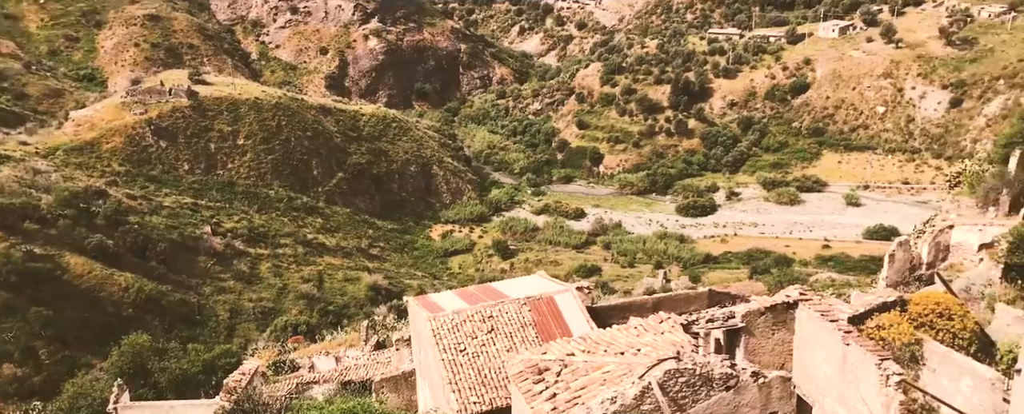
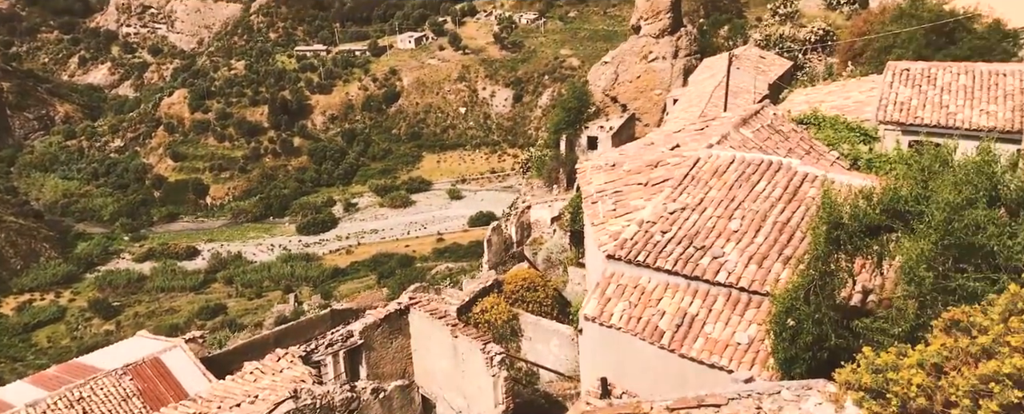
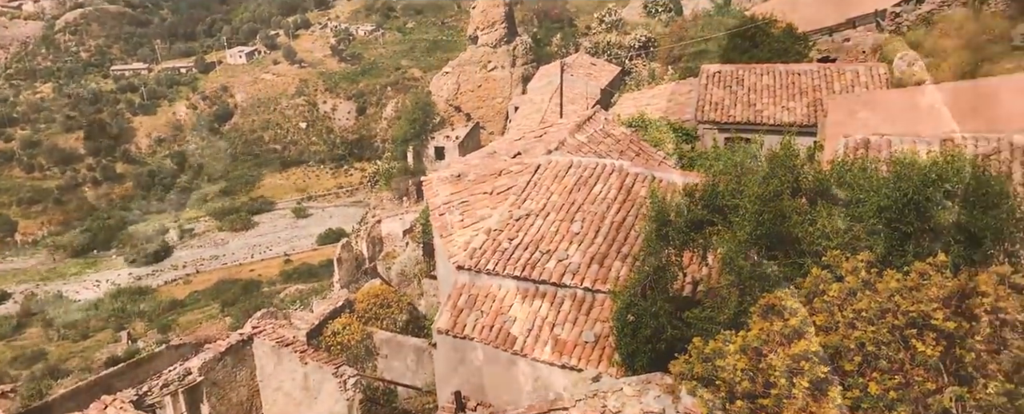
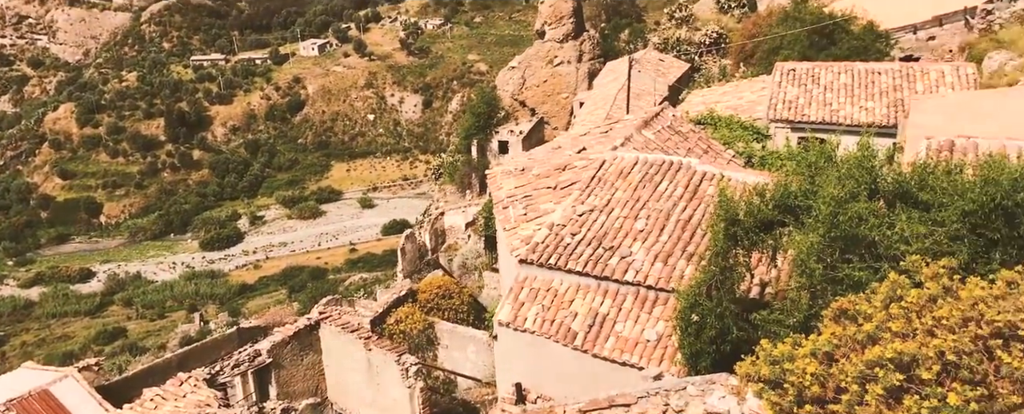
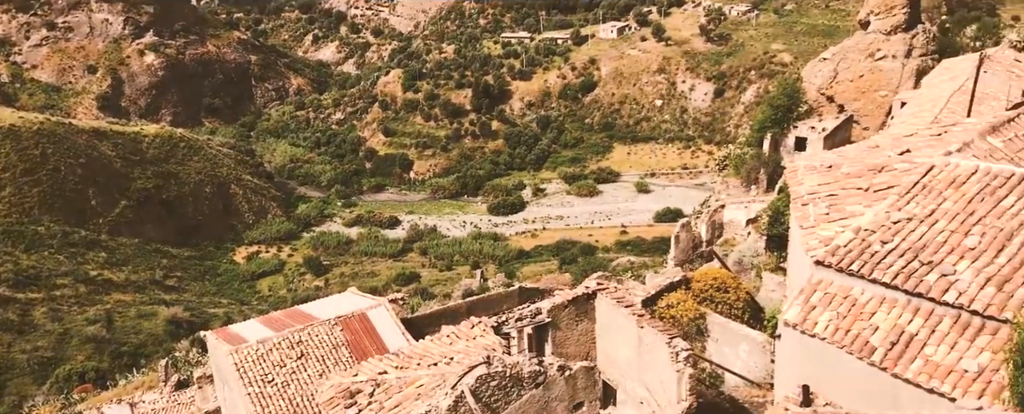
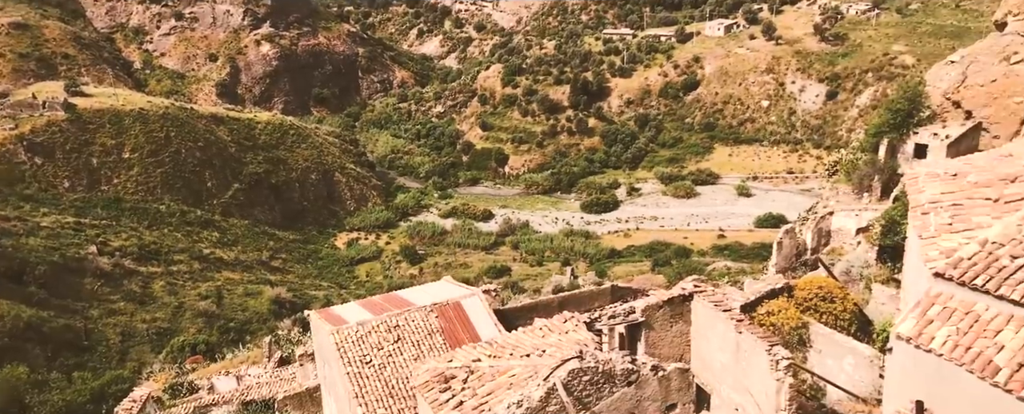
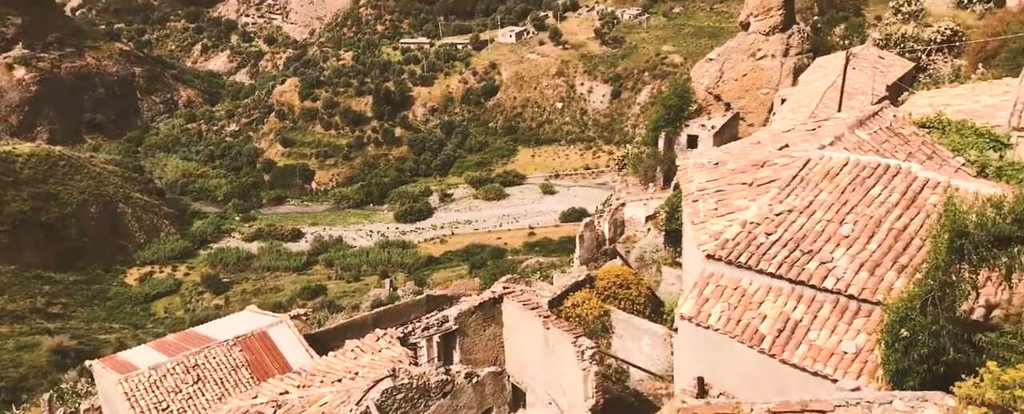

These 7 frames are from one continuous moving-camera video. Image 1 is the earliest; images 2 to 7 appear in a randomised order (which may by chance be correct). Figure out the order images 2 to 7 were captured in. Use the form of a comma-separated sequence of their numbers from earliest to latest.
6, 5, 7, 2, 4, 3
